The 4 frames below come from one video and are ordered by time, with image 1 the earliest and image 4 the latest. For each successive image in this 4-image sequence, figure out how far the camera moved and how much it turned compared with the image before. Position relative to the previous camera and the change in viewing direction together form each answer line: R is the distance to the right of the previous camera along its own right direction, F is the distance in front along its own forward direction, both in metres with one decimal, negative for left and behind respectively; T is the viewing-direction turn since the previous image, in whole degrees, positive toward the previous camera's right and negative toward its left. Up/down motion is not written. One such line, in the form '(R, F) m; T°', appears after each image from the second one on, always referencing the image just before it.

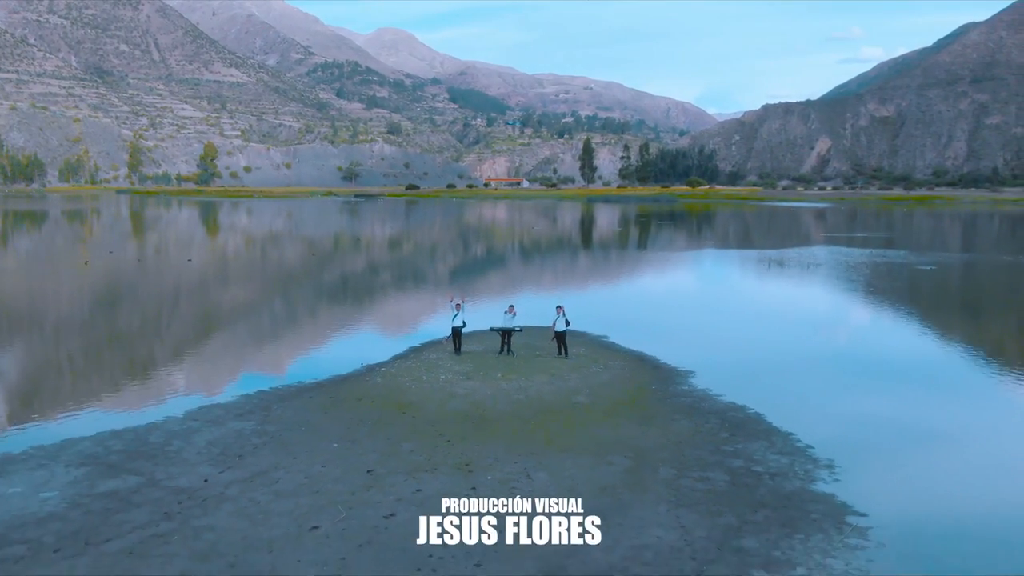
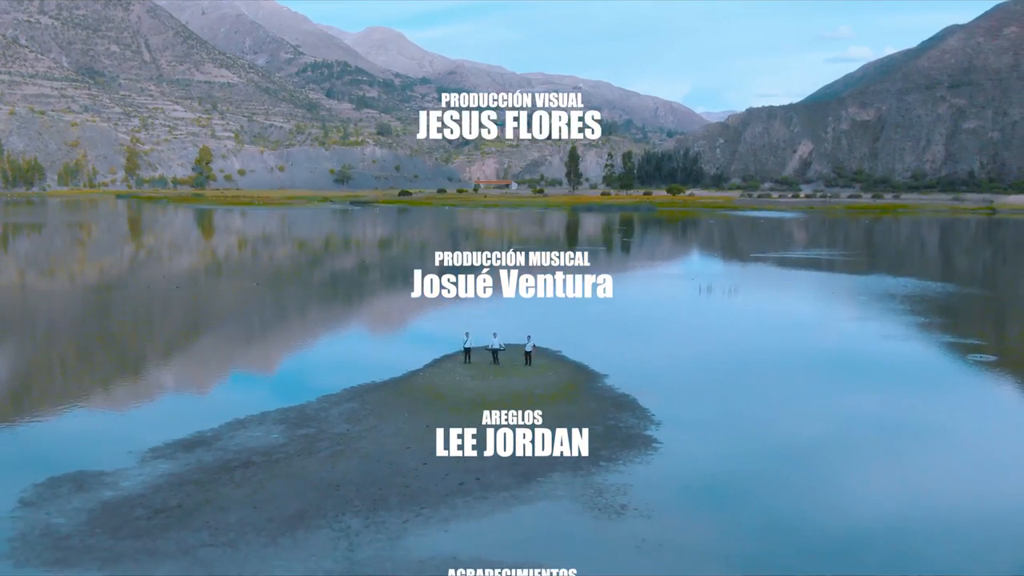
(0.0, -1.7) m; +1°
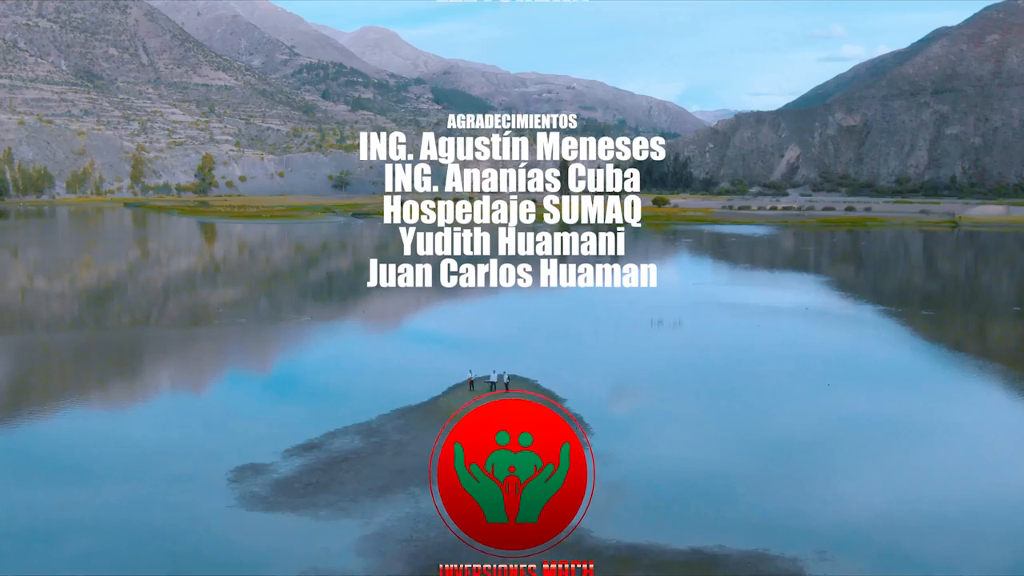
(0.0, -2.1) m; 0°
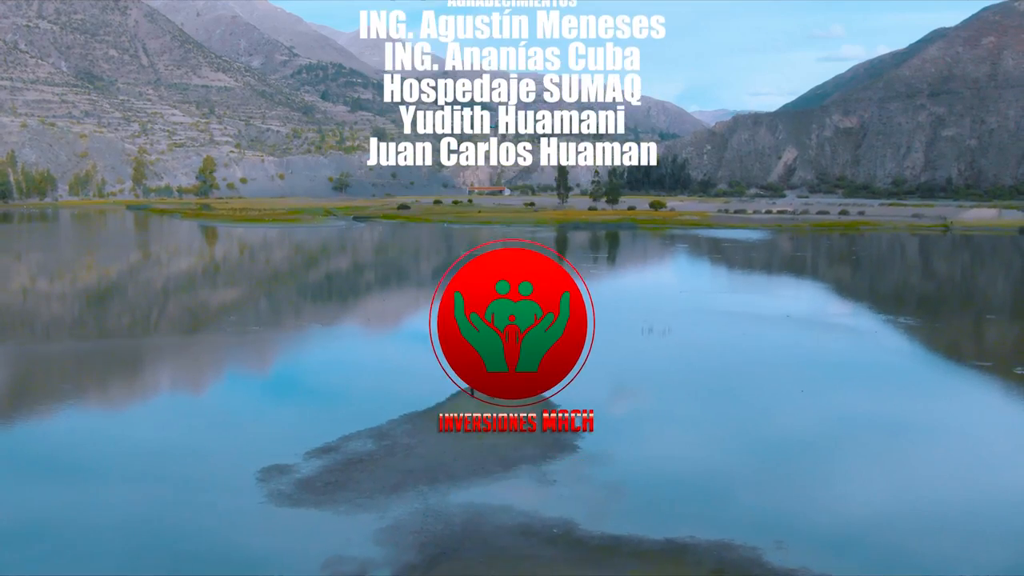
(0.0, -0.5) m; 0°
